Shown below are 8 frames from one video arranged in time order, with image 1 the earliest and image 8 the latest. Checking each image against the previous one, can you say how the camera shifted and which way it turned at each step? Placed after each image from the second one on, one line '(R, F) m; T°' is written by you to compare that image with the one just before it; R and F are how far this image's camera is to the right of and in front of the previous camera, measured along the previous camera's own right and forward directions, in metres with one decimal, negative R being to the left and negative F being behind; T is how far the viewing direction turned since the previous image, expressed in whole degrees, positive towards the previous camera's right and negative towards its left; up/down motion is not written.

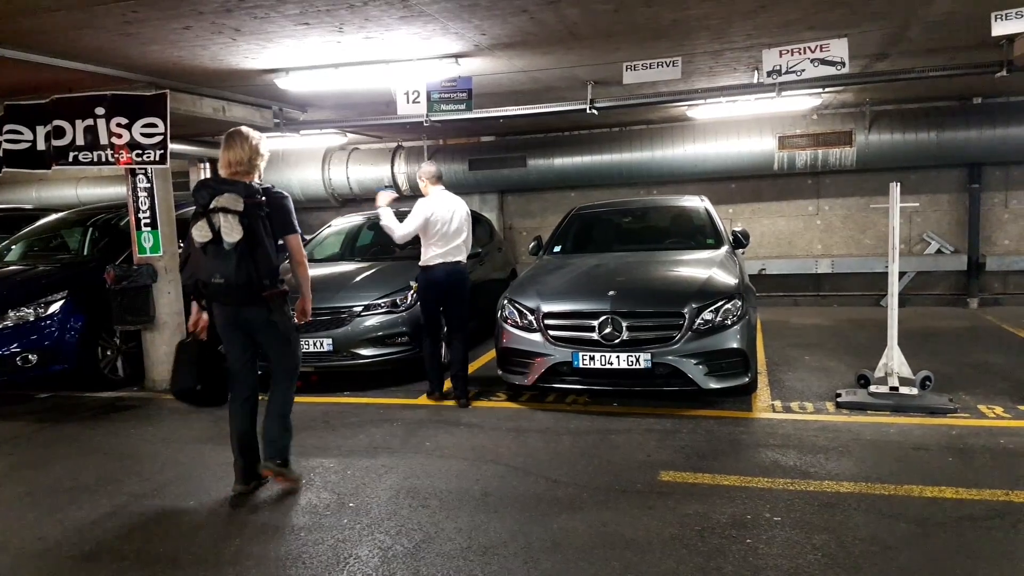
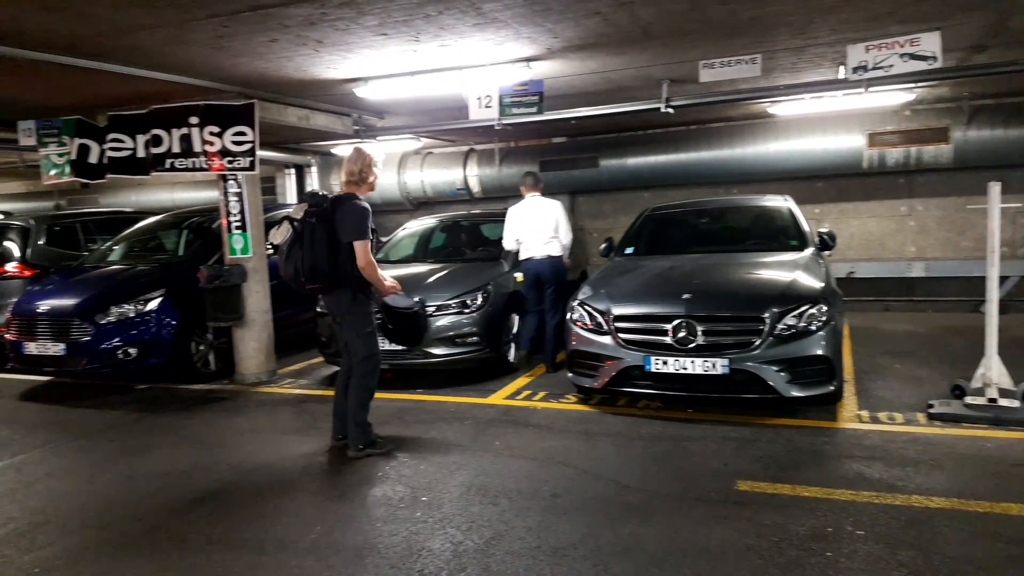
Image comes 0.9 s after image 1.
(0.0, 0.0) m; -6°
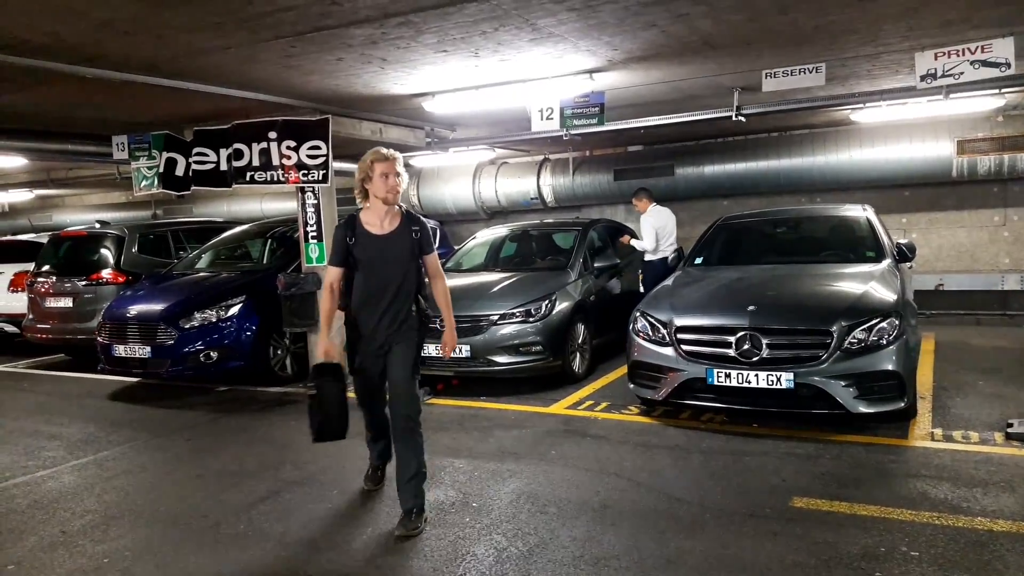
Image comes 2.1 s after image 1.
(+0.1, -0.1) m; -6°
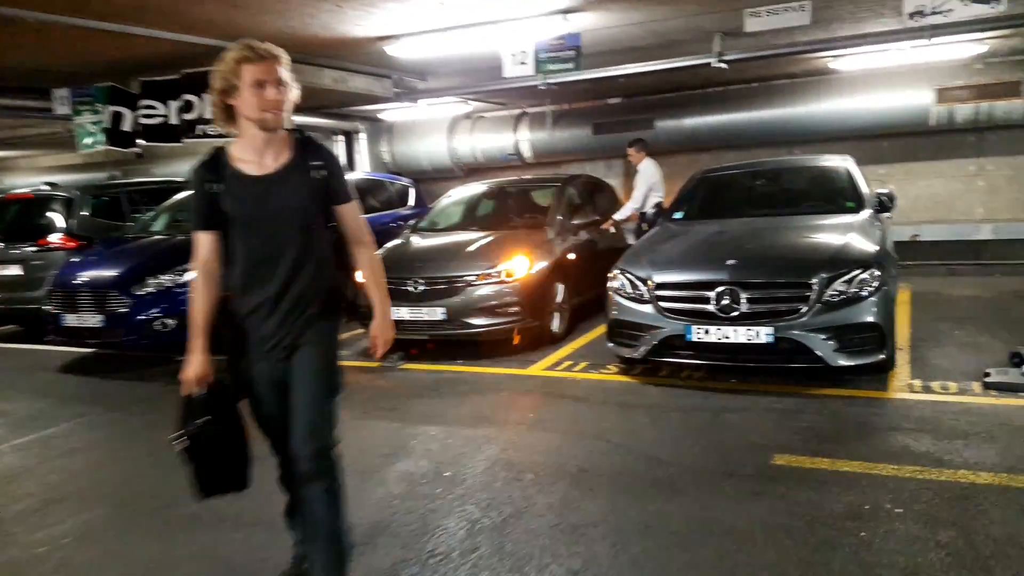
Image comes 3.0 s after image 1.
(0.0, +0.2) m; +2°
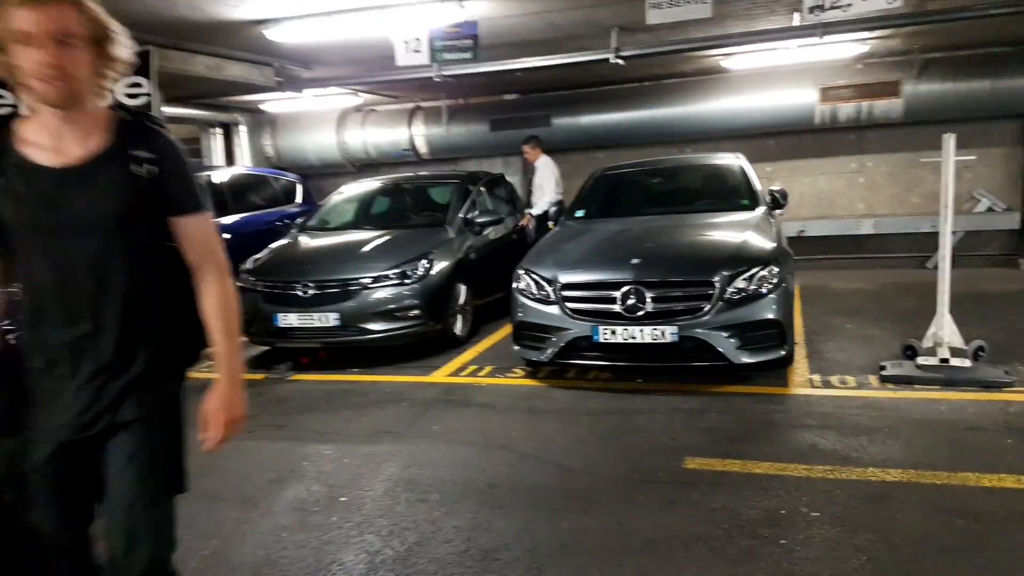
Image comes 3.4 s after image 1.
(0.0, +0.2) m; +8°
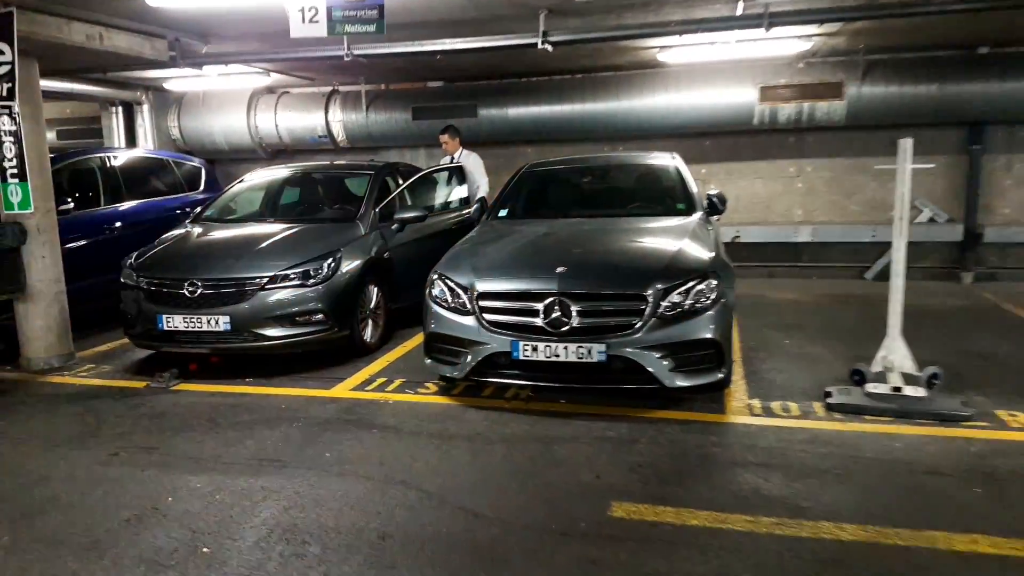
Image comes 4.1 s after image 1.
(+0.2, +0.6) m; +5°
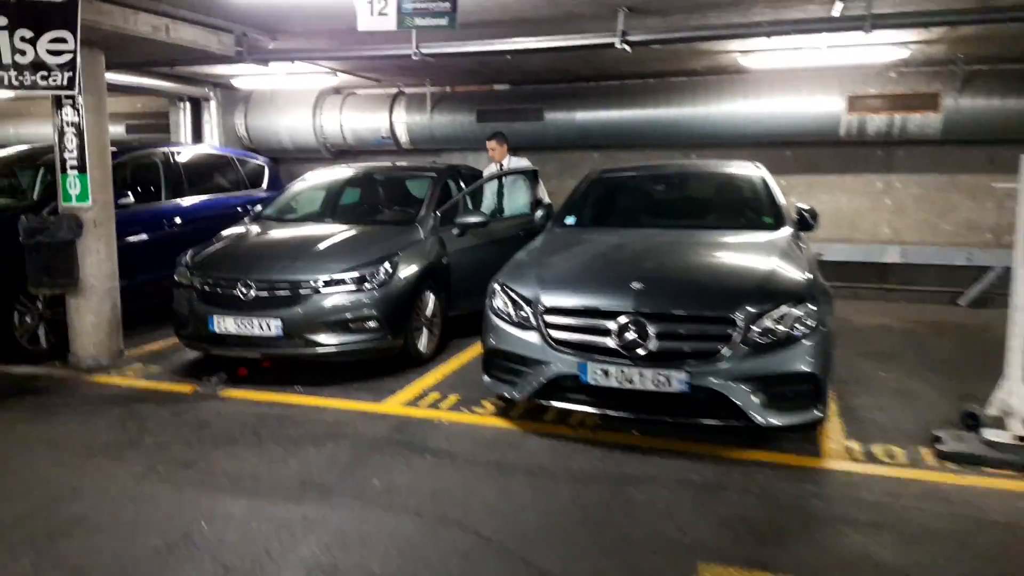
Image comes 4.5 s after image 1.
(-0.1, +0.4) m; -4°
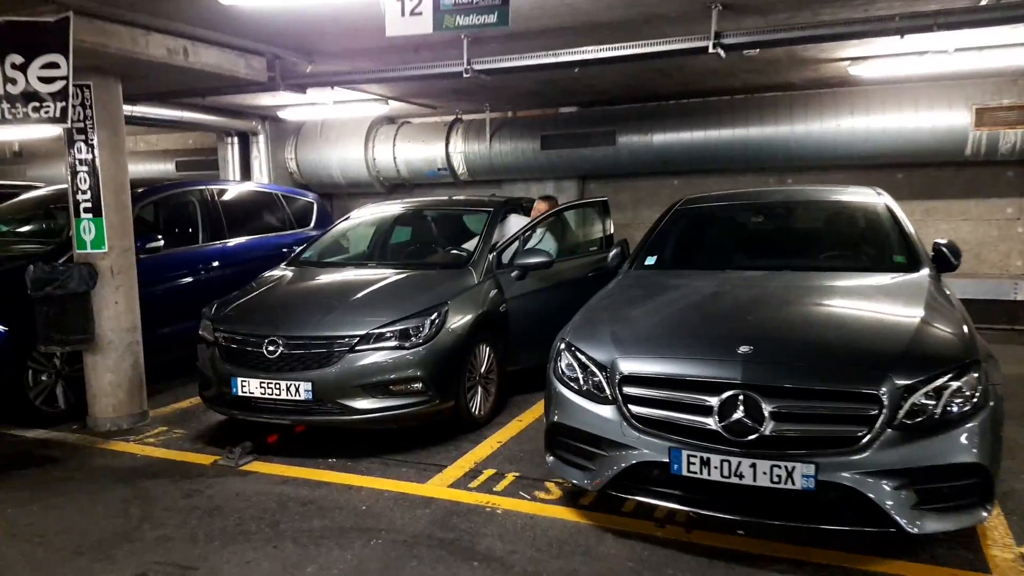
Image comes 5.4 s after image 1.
(0.0, +0.8) m; -5°
